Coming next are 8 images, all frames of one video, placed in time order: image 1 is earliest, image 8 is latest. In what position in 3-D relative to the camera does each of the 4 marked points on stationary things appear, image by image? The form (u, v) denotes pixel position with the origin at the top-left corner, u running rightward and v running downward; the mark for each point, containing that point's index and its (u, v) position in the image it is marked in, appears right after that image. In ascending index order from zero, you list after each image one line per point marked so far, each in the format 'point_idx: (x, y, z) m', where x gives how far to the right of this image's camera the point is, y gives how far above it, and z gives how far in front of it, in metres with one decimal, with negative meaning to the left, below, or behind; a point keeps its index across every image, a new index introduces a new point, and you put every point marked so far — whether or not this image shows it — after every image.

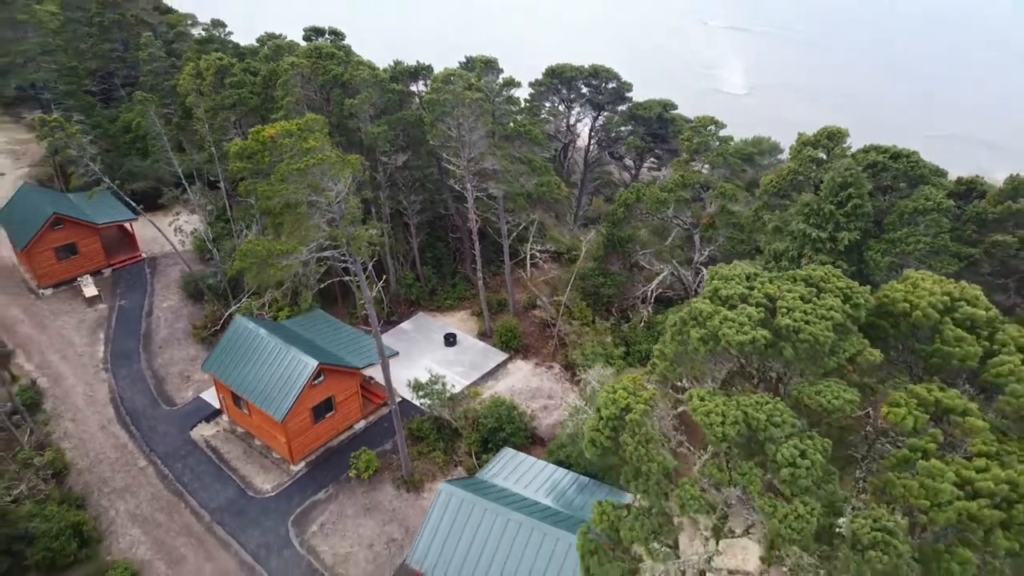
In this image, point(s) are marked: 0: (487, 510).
0: (-0.4, -3.8, +13.7) m
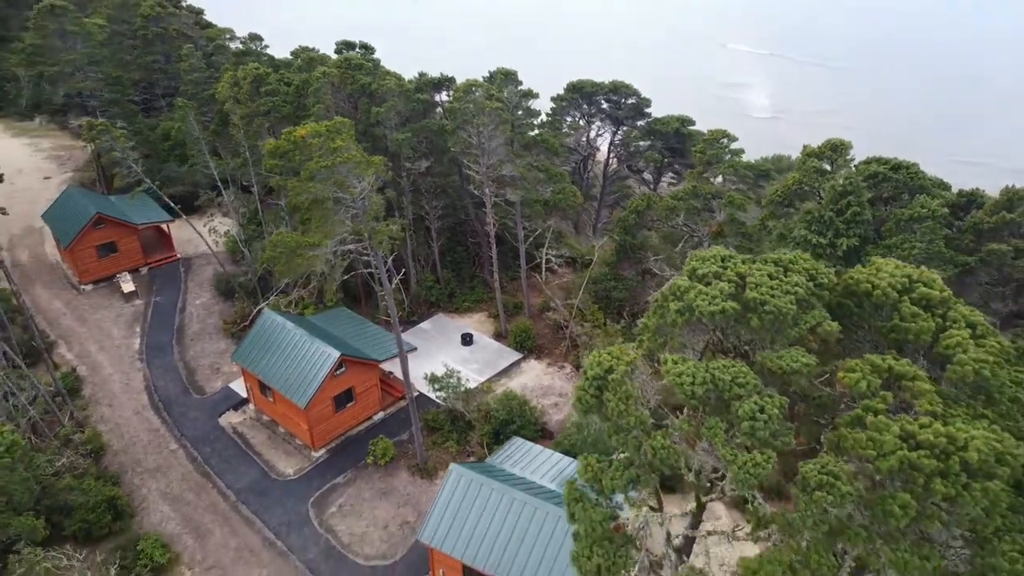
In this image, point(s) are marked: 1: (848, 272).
0: (-0.3, -3.7, +14.5) m
1: (+3.8, +0.2, +9.3) m
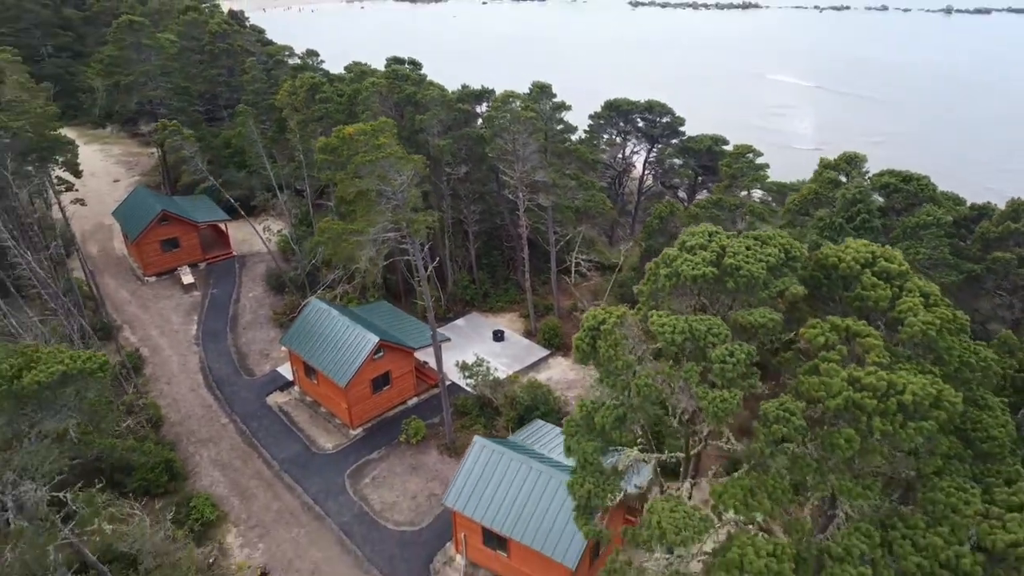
0: (0.0, -3.4, +15.9) m
1: (+4.0, +0.5, +10.5) m
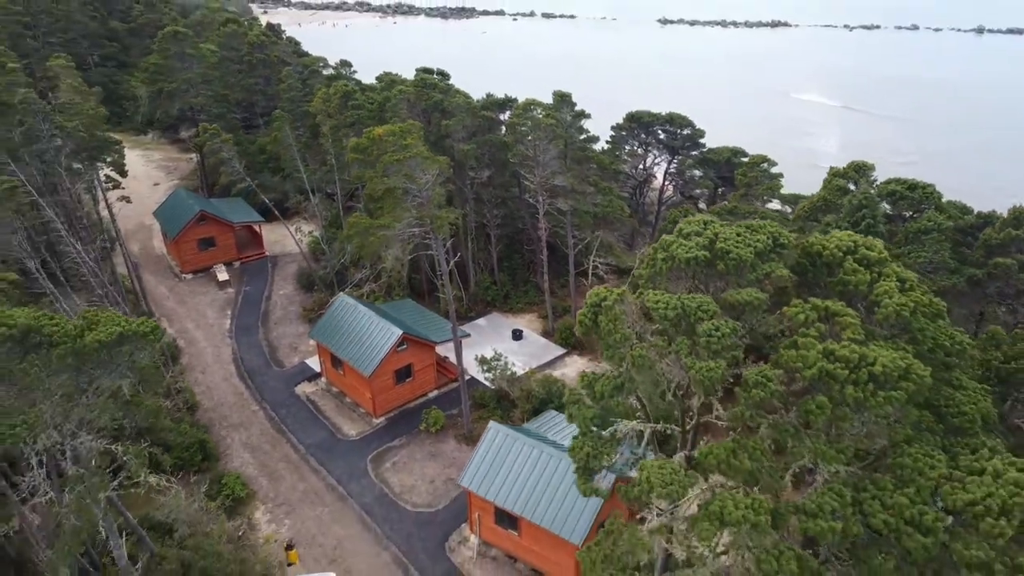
0: (+0.3, -3.3, +16.8) m
1: (+4.2, +0.7, +11.3) m
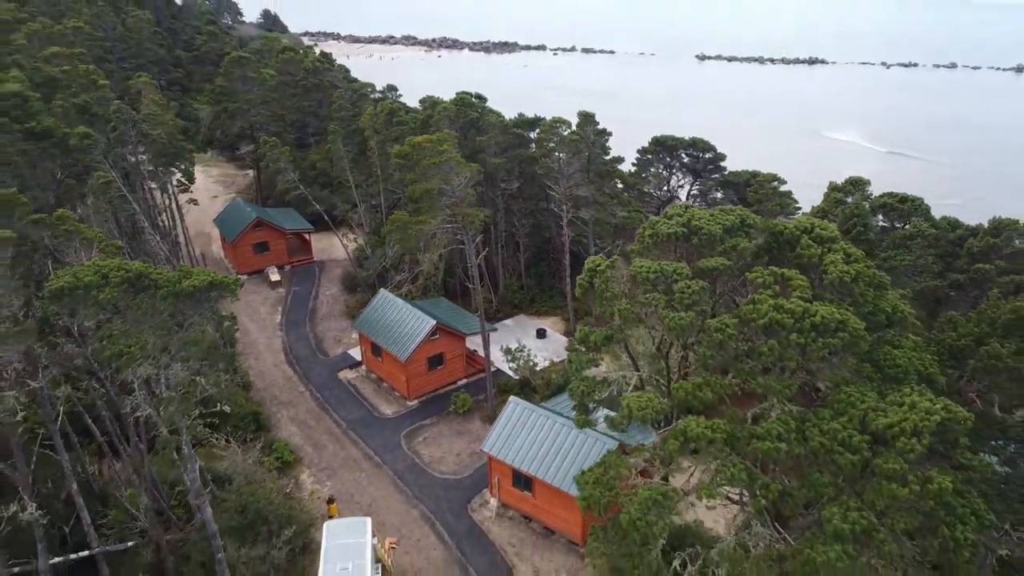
0: (+0.7, -3.0, +18.9) m
1: (+4.4, +1.1, +13.5) m
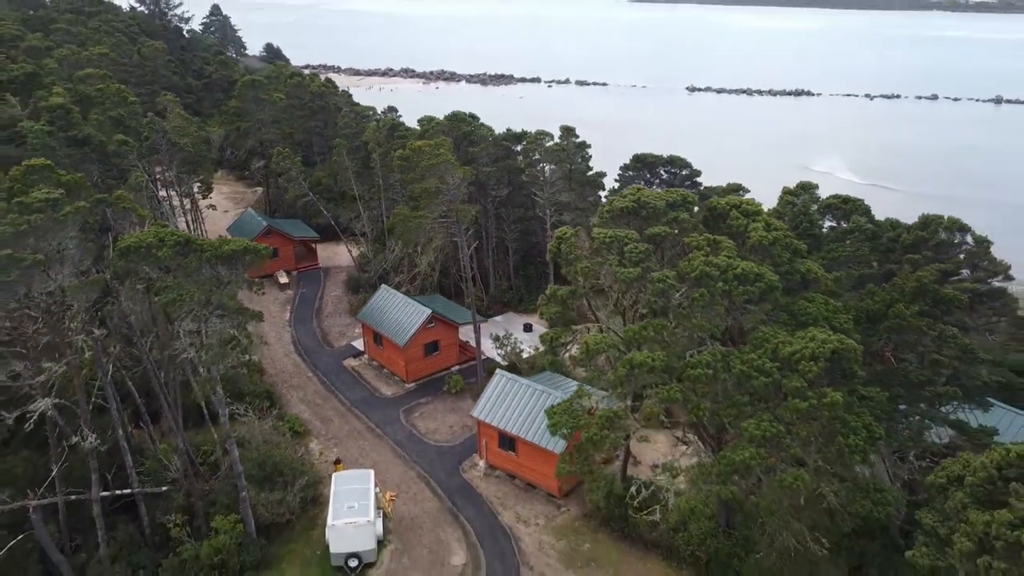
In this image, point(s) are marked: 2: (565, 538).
0: (+0.3, -2.6, +21.5) m
1: (+4.1, +1.7, +16.3) m
2: (+1.3, -6.0, +19.5) m
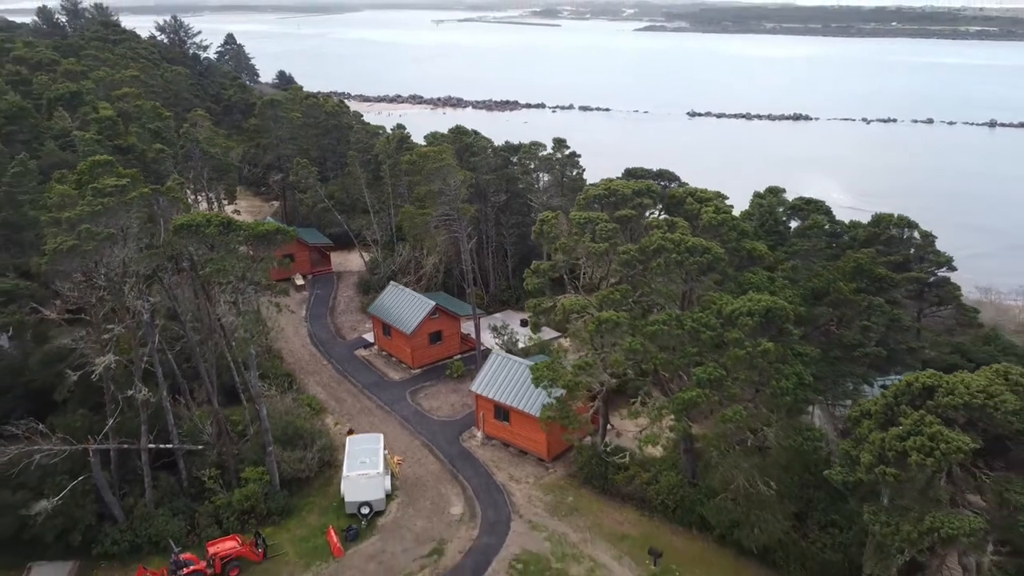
0: (+0.1, -2.2, +24.2) m
1: (+3.8, +2.3, +19.1) m
2: (+1.1, -5.6, +22.0) m
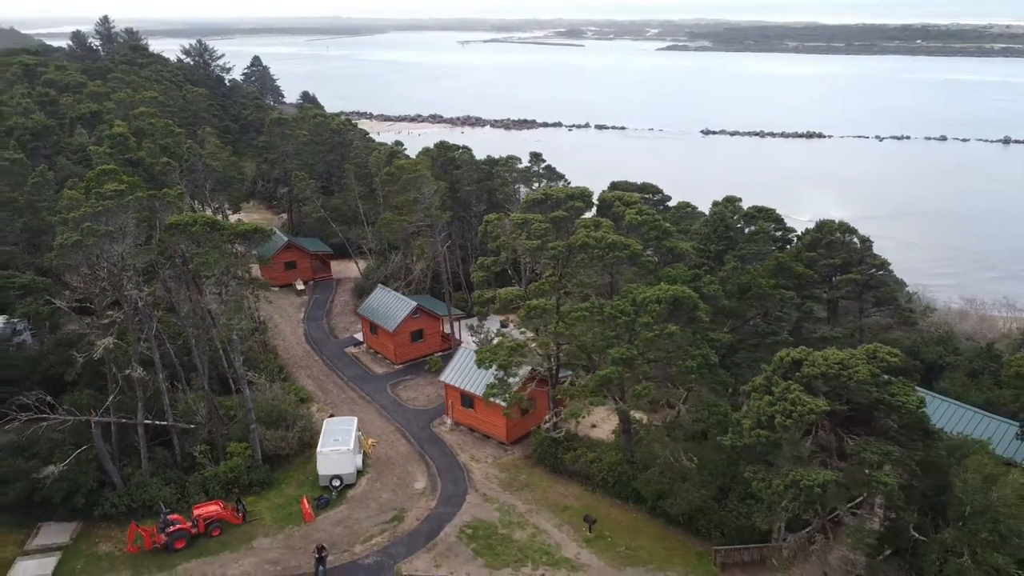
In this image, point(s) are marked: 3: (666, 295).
0: (-1.0, -2.2, +26.6) m
1: (+2.5, +2.4, +21.4) m
2: (-0.2, -5.5, +24.3) m
3: (+3.5, -0.2, +18.2) m
